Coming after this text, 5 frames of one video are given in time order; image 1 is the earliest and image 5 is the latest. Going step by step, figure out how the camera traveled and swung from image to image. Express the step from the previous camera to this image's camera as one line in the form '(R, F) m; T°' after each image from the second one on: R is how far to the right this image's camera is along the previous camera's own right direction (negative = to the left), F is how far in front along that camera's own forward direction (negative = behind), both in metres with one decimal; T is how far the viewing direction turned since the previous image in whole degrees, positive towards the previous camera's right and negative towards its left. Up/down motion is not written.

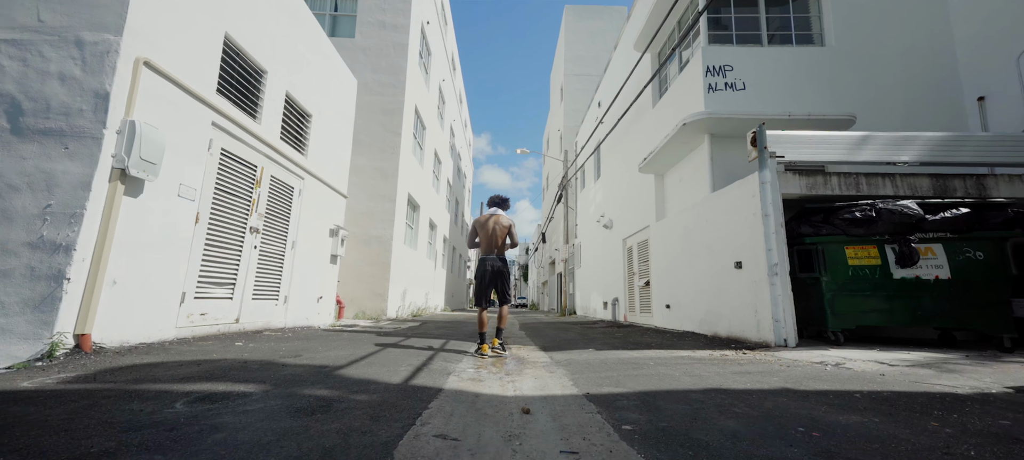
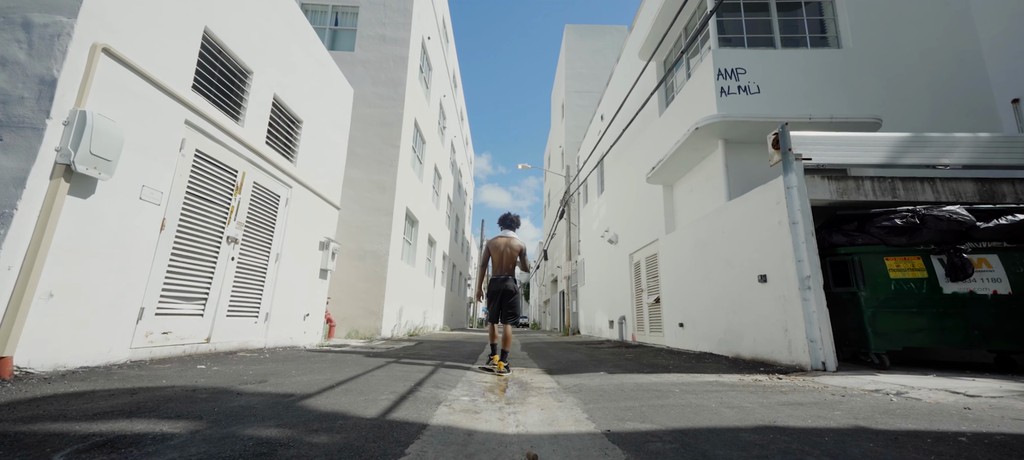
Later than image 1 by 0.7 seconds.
(0.0, +0.4) m; 0°
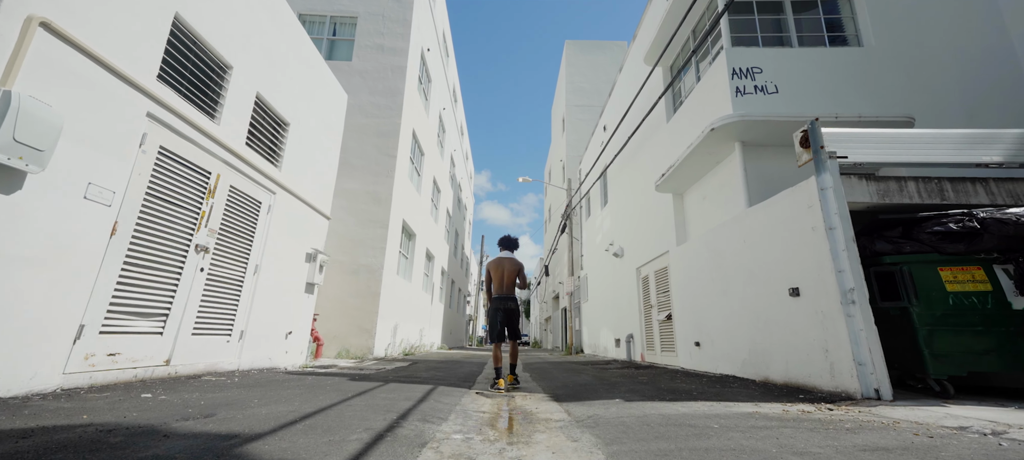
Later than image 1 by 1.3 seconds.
(0.0, +0.5) m; 0°
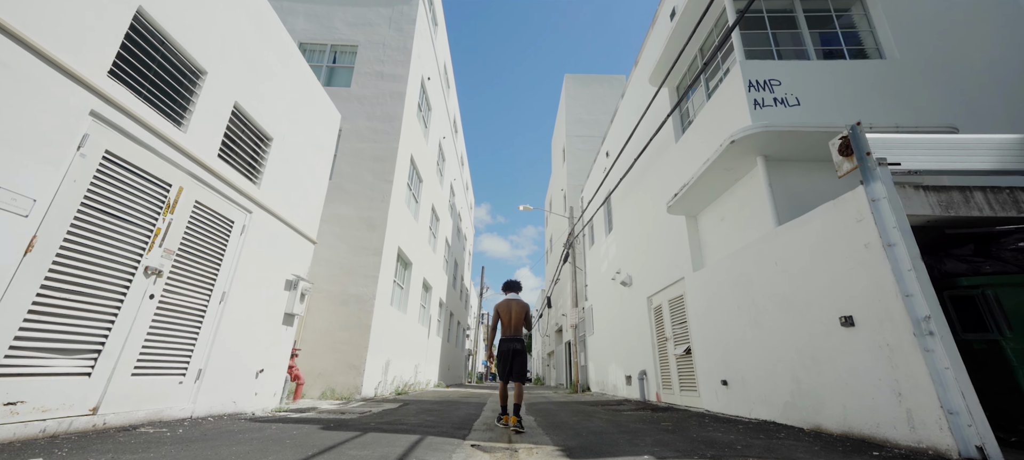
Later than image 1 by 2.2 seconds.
(0.0, +0.6) m; 0°
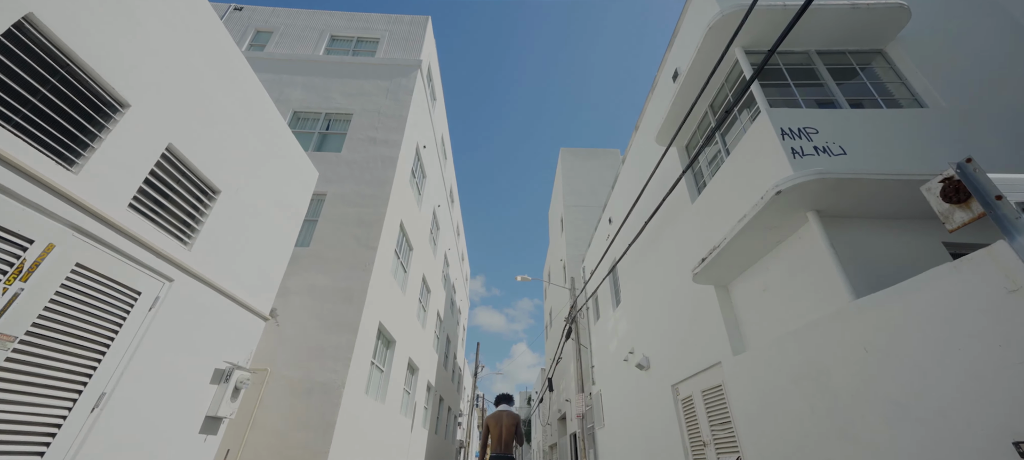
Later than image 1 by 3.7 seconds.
(0.0, +1.1) m; 0°
